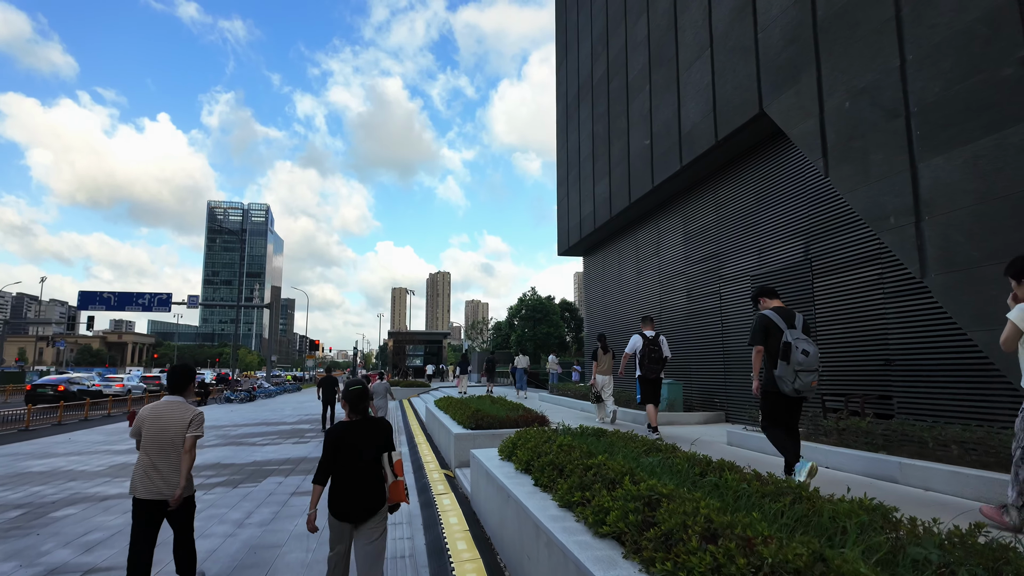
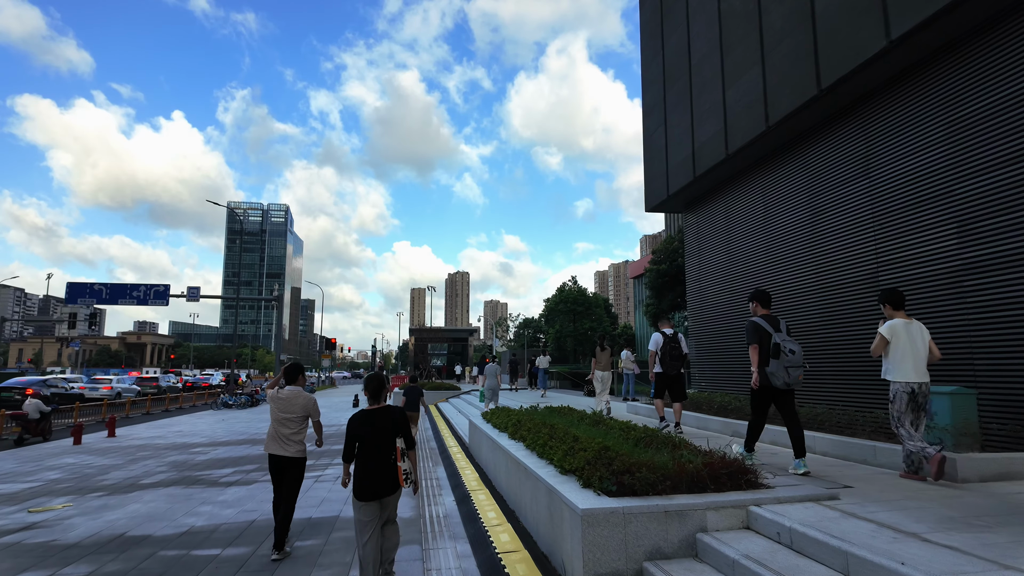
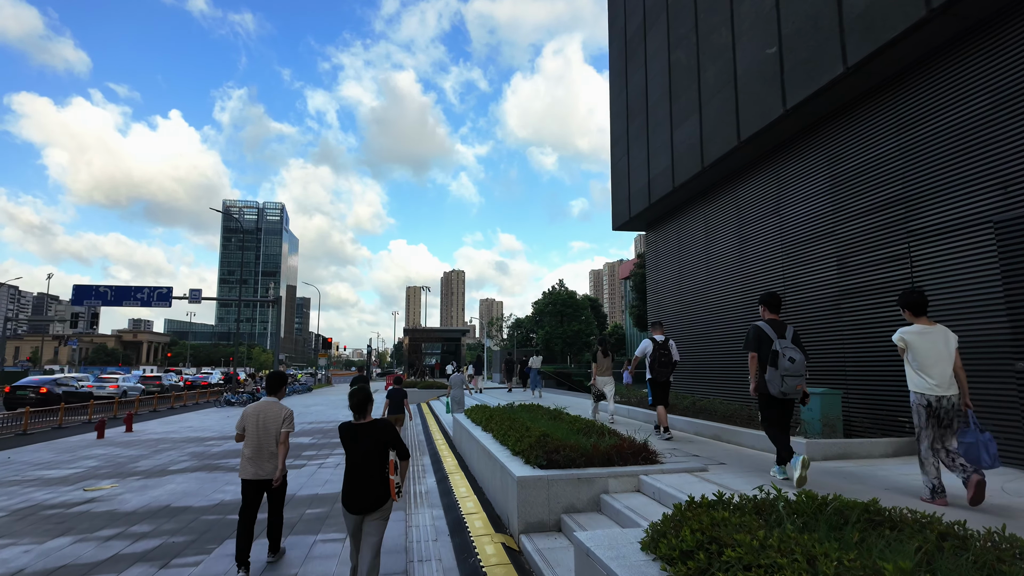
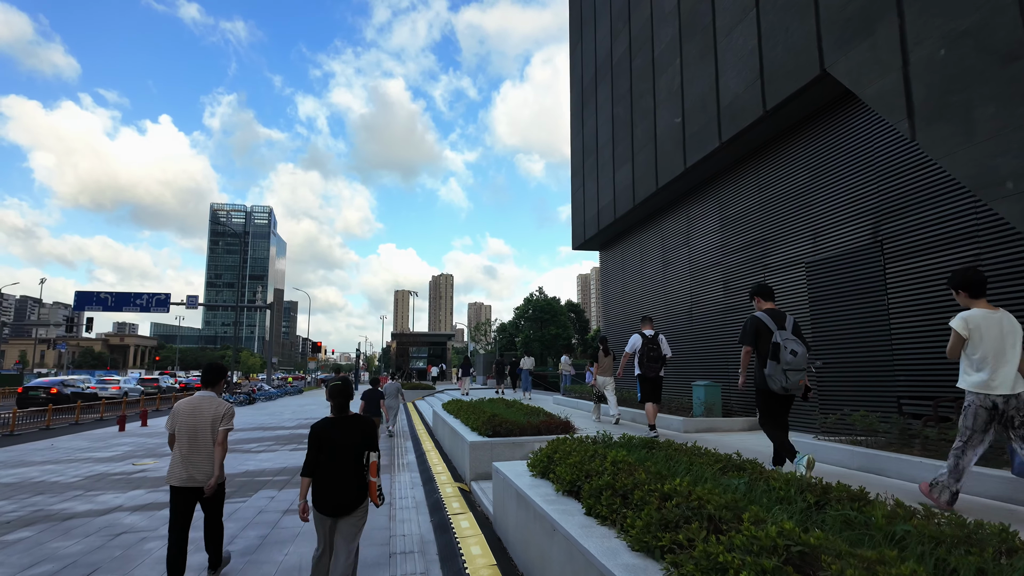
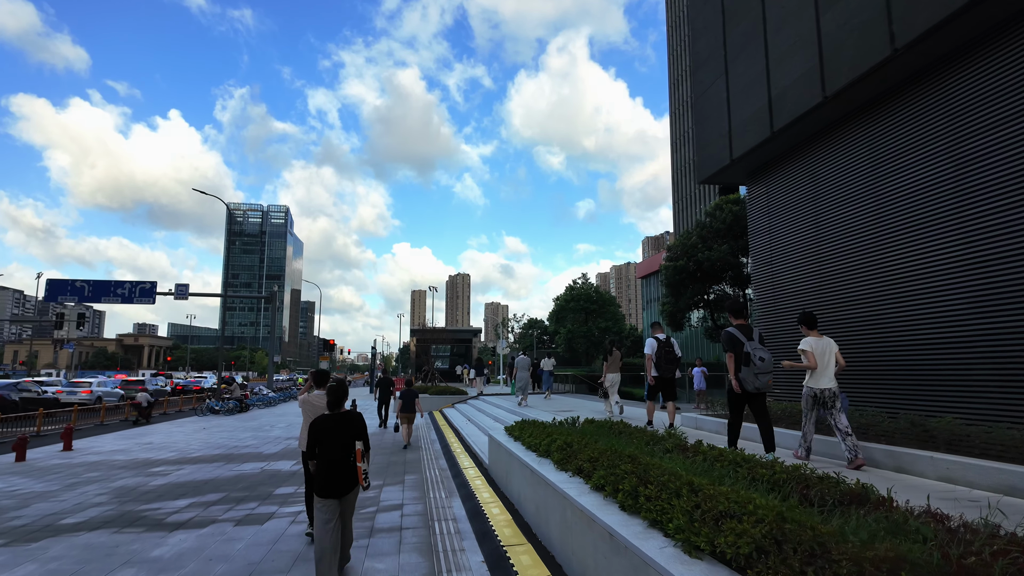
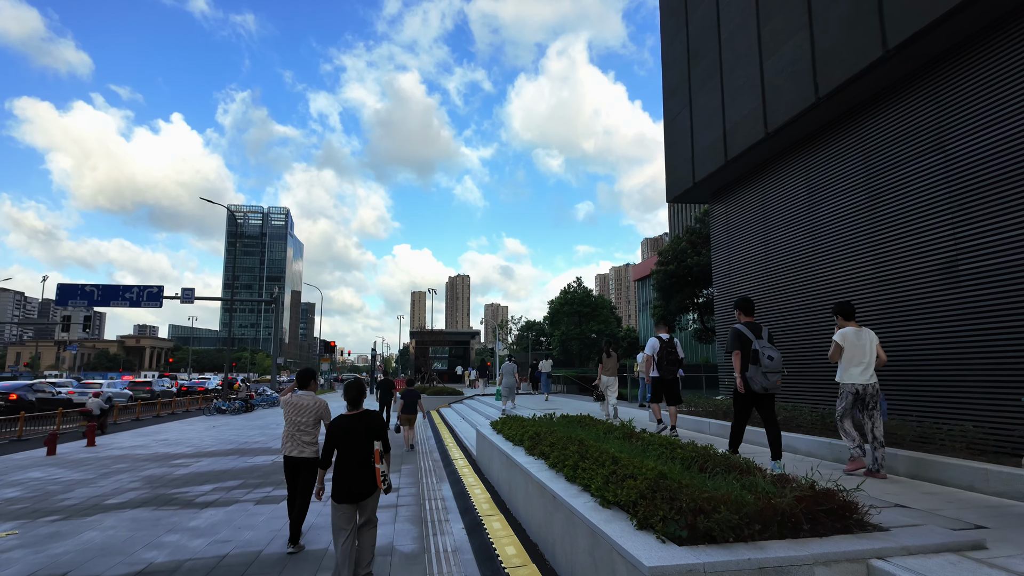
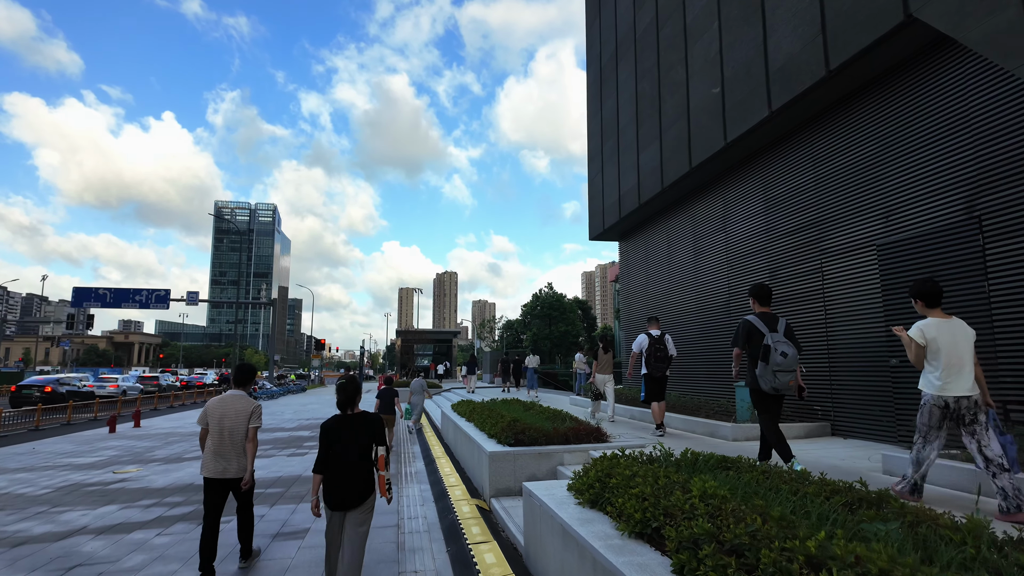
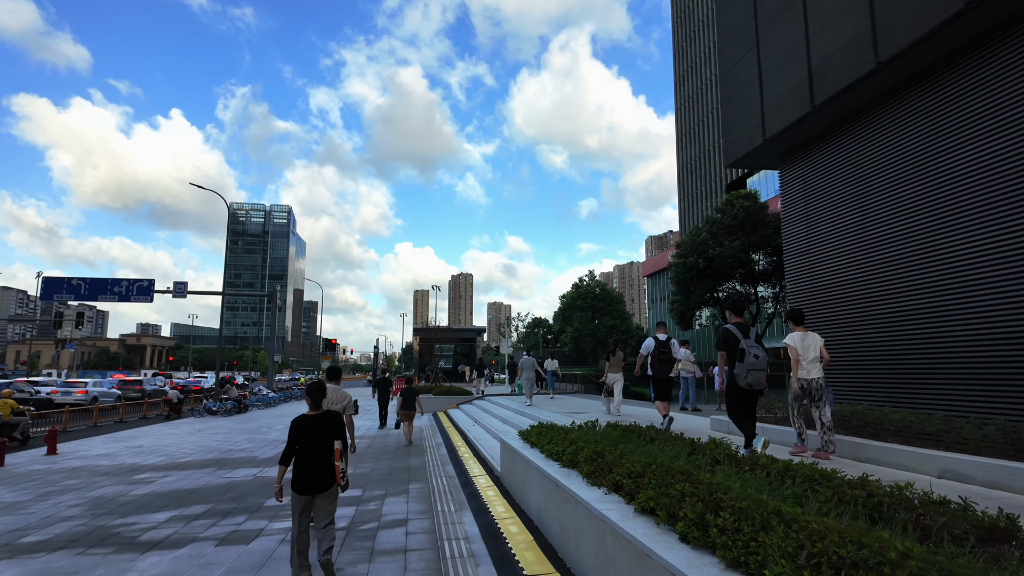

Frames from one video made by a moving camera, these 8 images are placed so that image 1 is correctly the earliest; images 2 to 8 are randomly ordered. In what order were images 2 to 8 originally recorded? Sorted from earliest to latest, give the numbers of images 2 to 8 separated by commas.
4, 7, 3, 2, 6, 5, 8
